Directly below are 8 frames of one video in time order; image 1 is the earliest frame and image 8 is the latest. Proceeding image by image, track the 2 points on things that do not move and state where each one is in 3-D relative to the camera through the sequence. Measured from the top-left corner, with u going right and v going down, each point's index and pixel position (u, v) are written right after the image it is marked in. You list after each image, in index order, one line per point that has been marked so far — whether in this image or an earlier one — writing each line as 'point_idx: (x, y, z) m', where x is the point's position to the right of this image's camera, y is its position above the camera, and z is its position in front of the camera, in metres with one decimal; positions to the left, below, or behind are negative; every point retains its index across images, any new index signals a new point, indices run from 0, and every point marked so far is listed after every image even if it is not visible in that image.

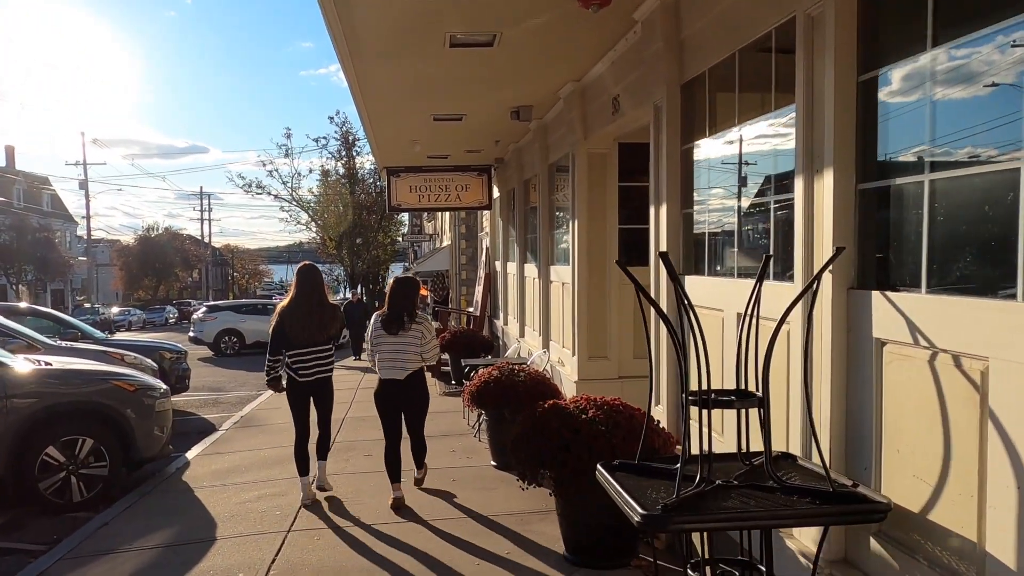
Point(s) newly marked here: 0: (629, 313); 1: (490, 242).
0: (+1.1, -0.2, +7.0) m
1: (-0.4, +0.8, +14.4) m
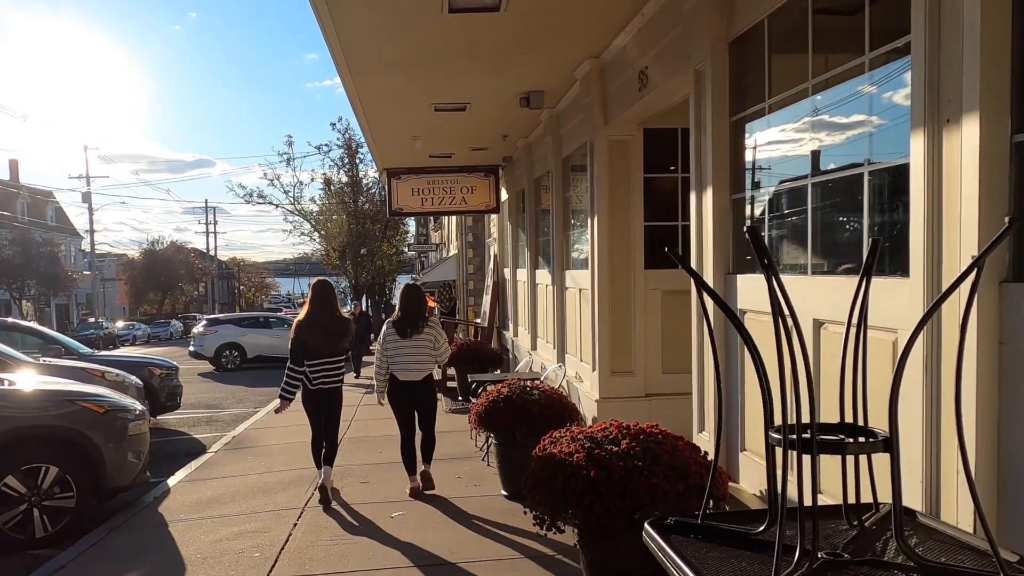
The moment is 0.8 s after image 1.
0: (+1.2, -0.3, +6.2) m
1: (-0.3, +0.7, +13.6) m
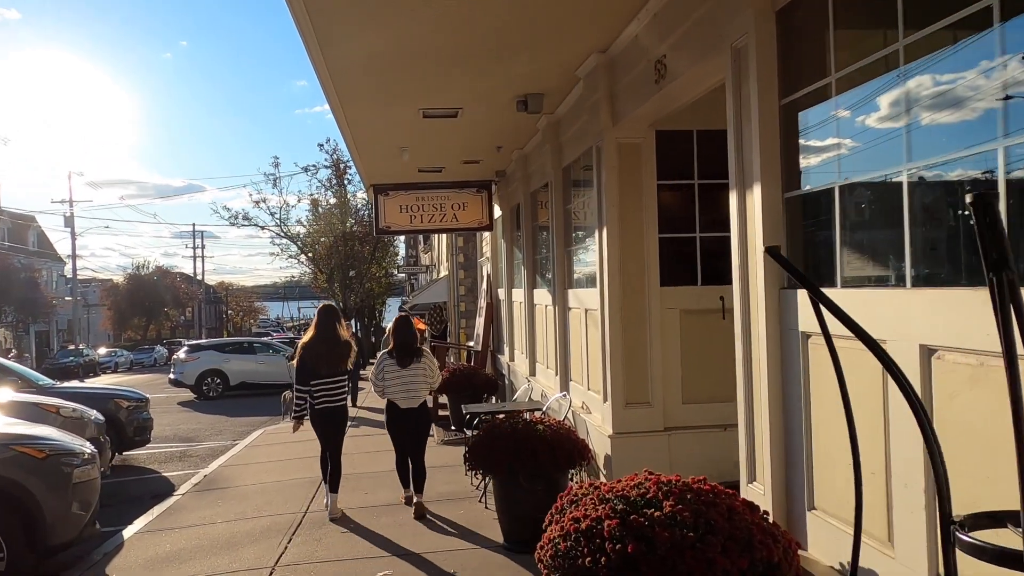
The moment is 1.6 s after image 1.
0: (+1.2, -0.4, +5.5) m
1: (-0.4, +0.3, +12.9) m
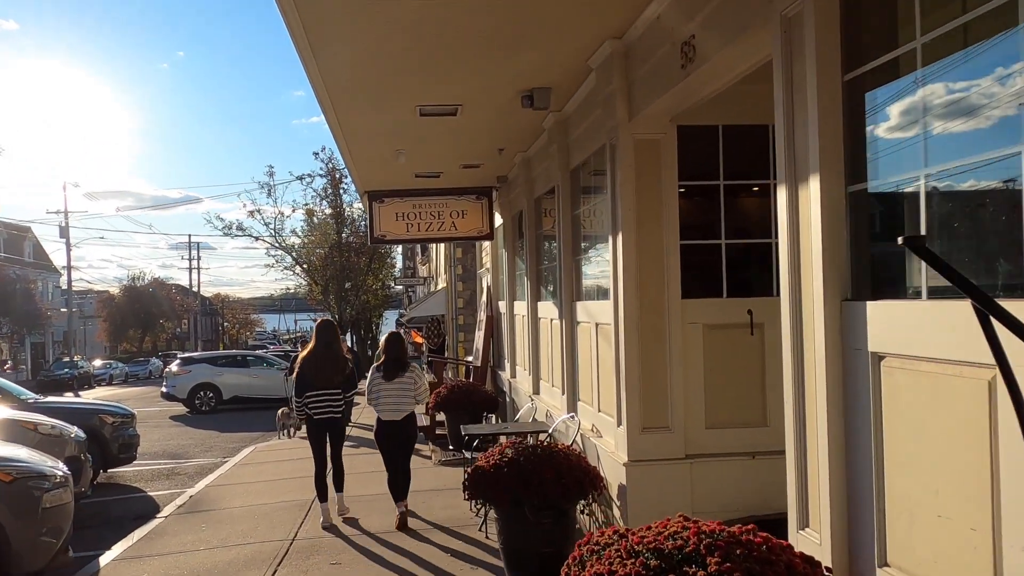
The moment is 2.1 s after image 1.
0: (+1.2, -0.5, +5.0) m
1: (-0.3, +0.1, +12.4) m
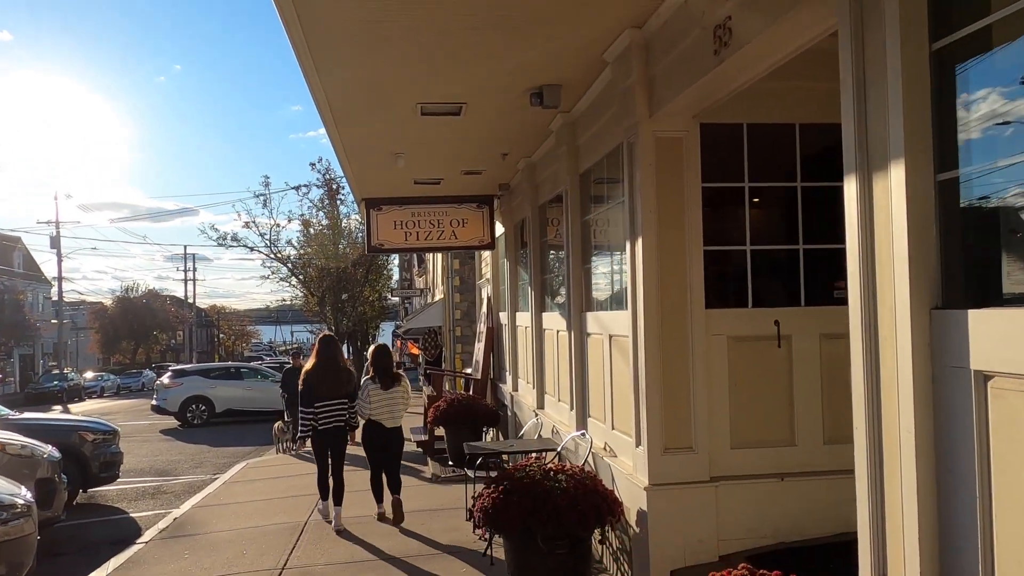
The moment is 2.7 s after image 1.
0: (+1.2, -0.5, +4.6) m
1: (-0.3, 0.0, +12.0) m
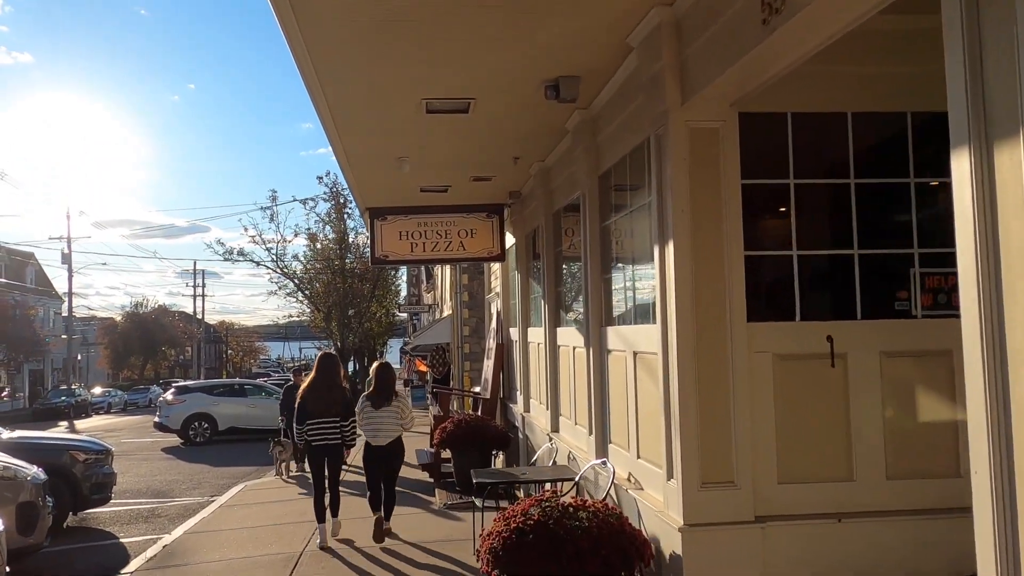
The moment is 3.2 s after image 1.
0: (+1.3, -0.6, +4.0) m
1: (-0.2, -0.2, +11.5) m
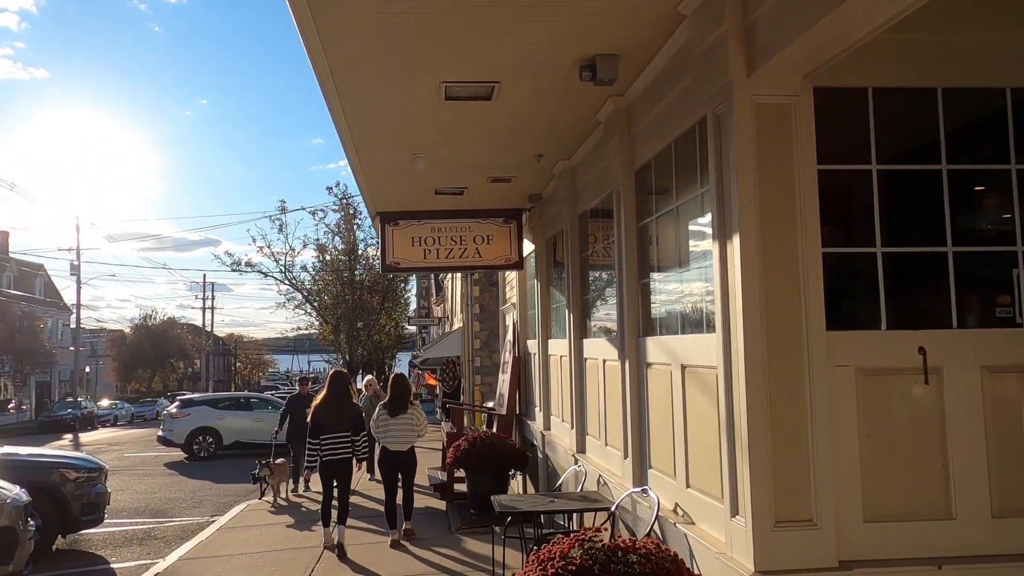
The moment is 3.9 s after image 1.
0: (+1.5, -0.6, +3.4) m
1: (+0.1, -0.4, +10.9) m
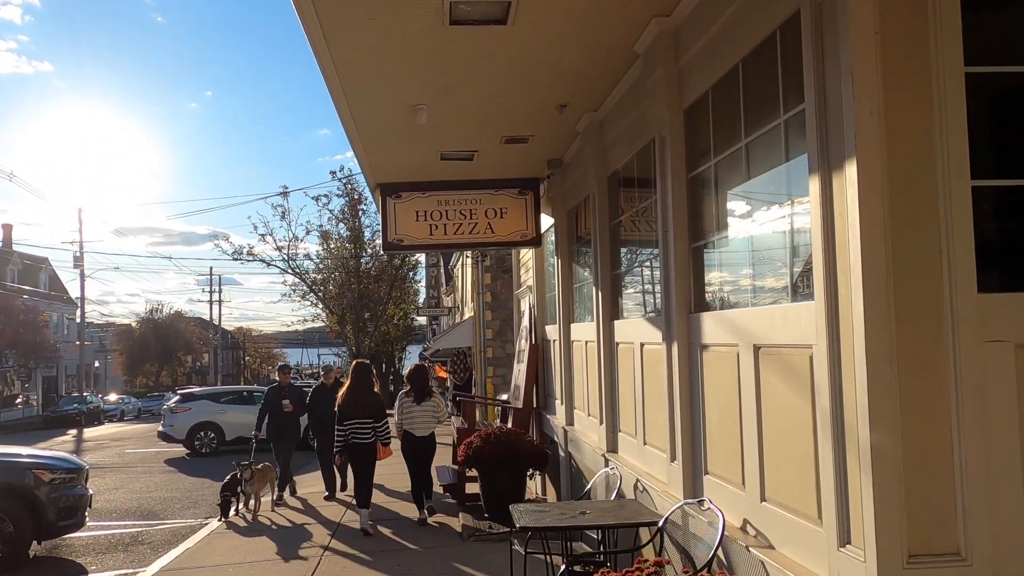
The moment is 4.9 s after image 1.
0: (+1.6, -0.4, +2.5) m
1: (+0.3, -0.1, +10.0) m
